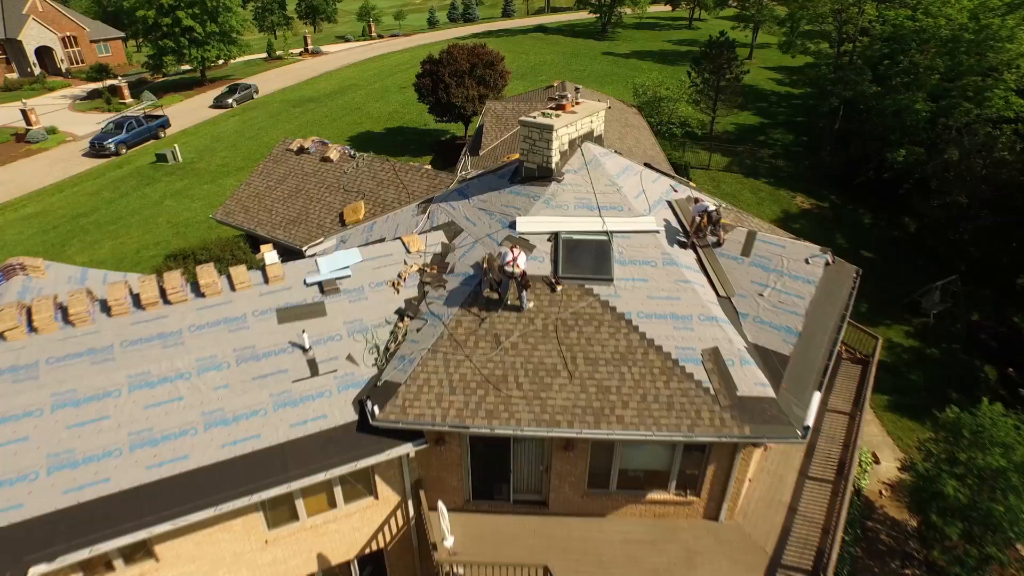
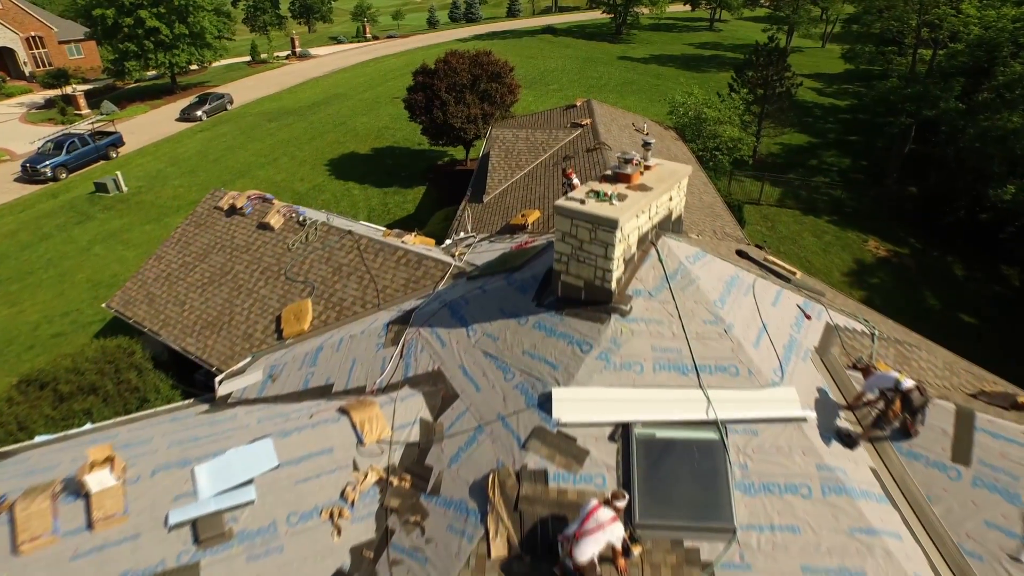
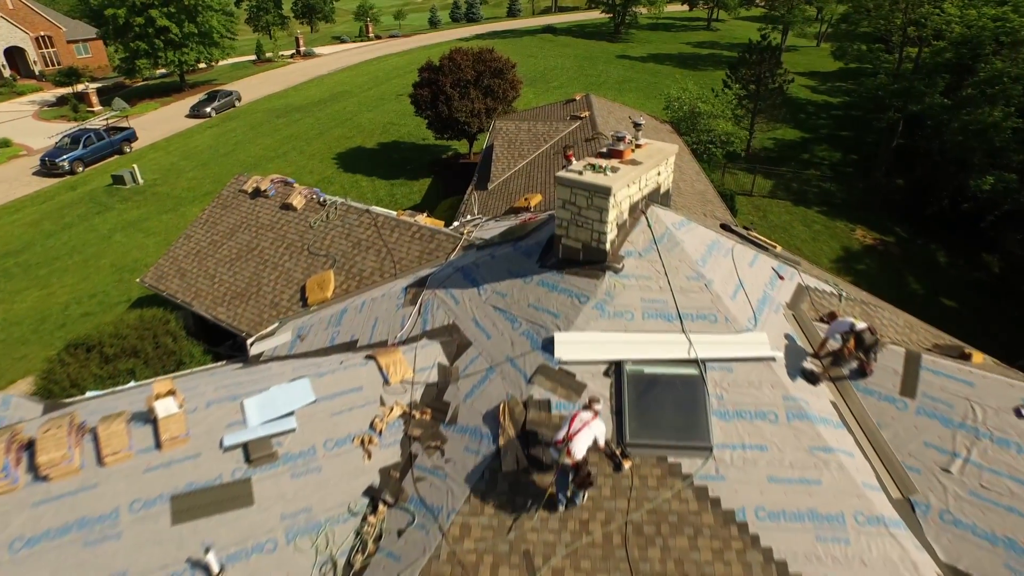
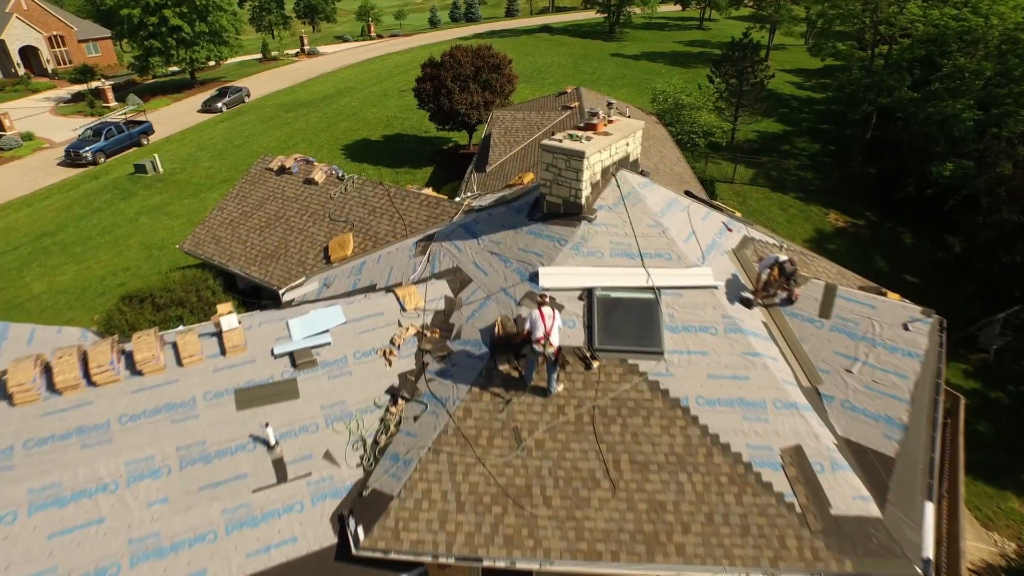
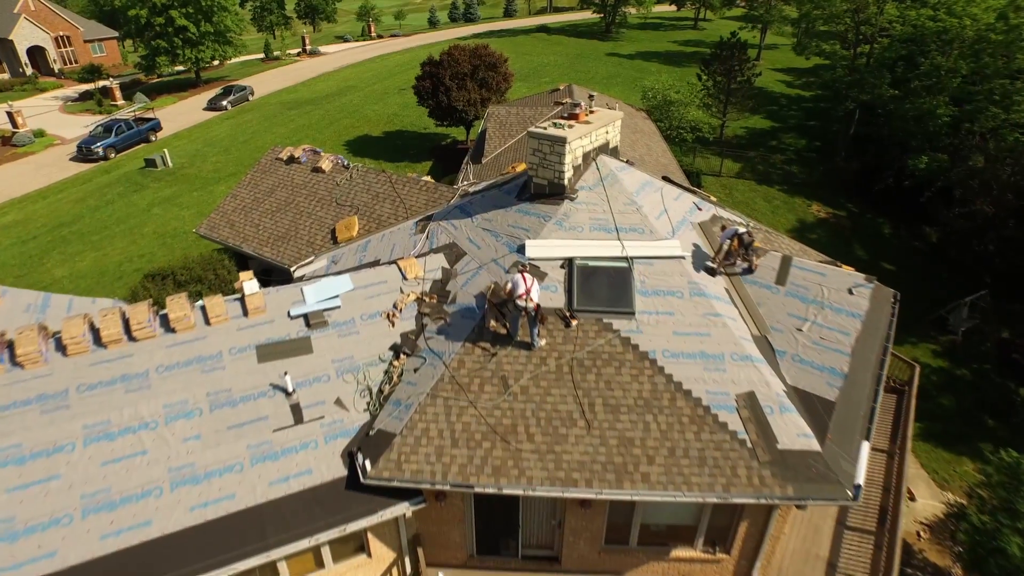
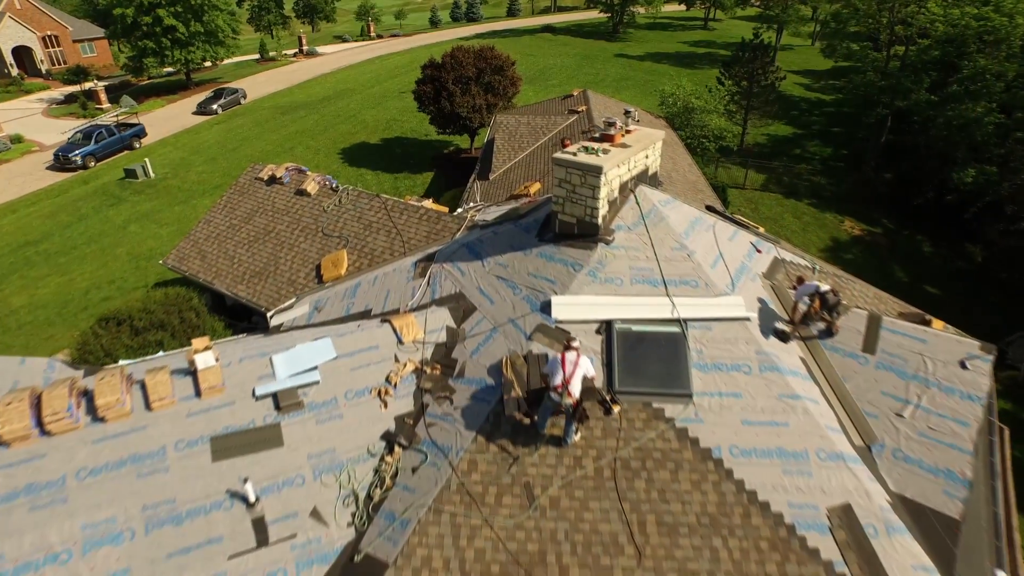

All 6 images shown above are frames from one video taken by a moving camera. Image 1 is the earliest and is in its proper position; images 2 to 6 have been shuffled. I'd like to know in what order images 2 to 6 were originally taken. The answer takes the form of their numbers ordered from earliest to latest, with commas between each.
5, 4, 6, 3, 2
